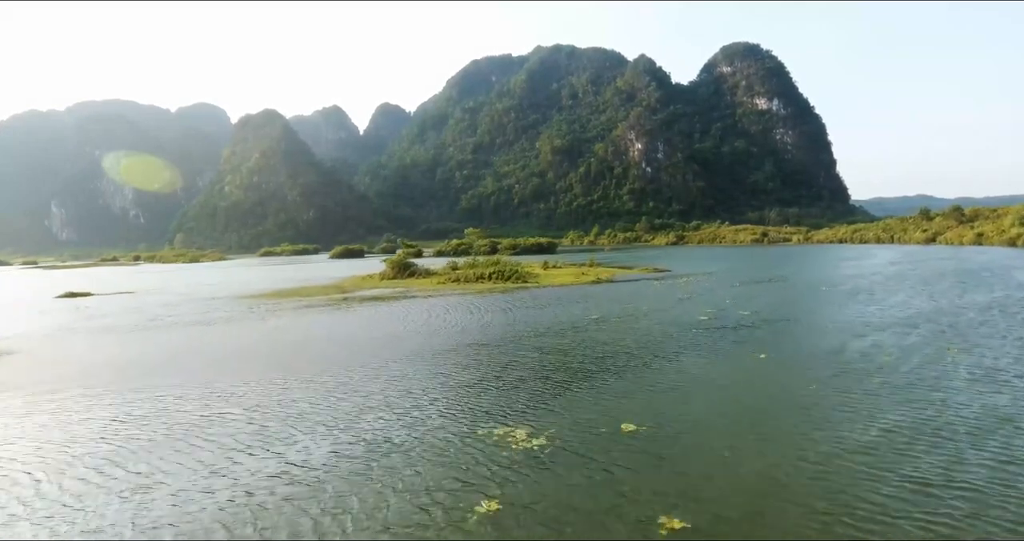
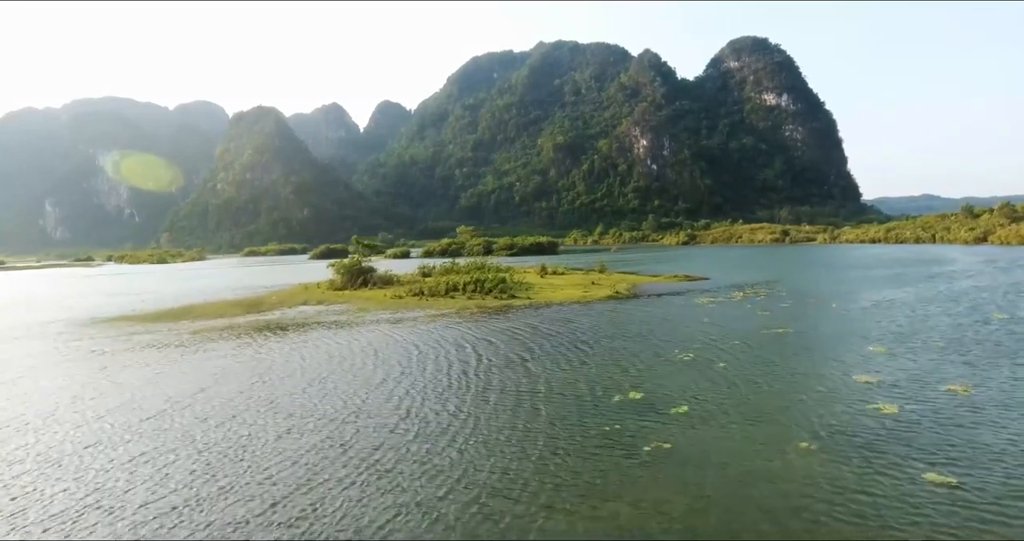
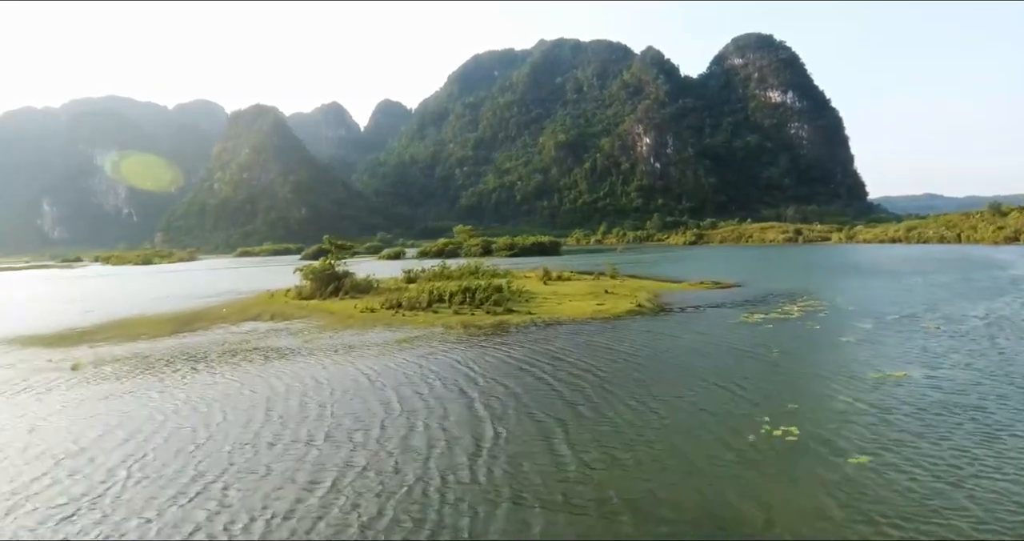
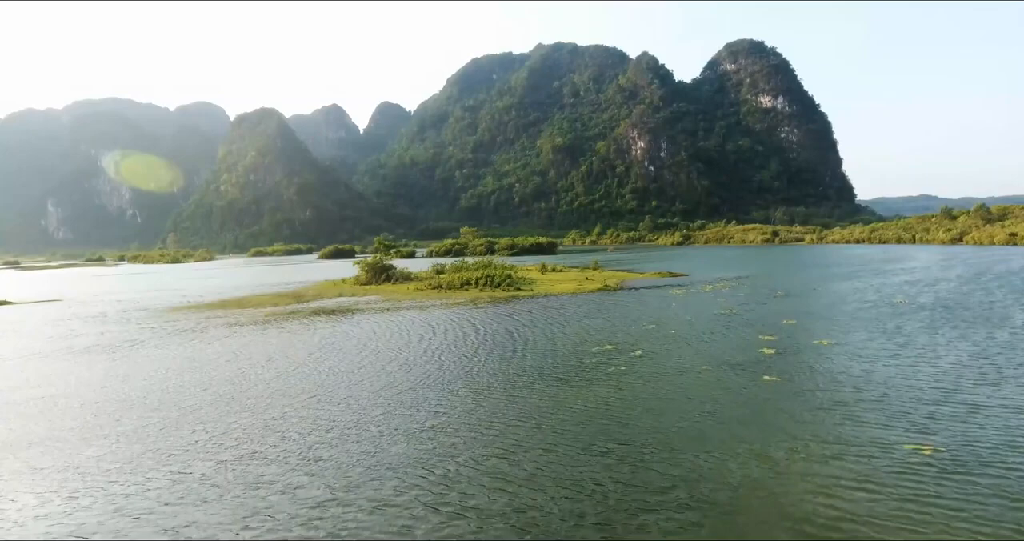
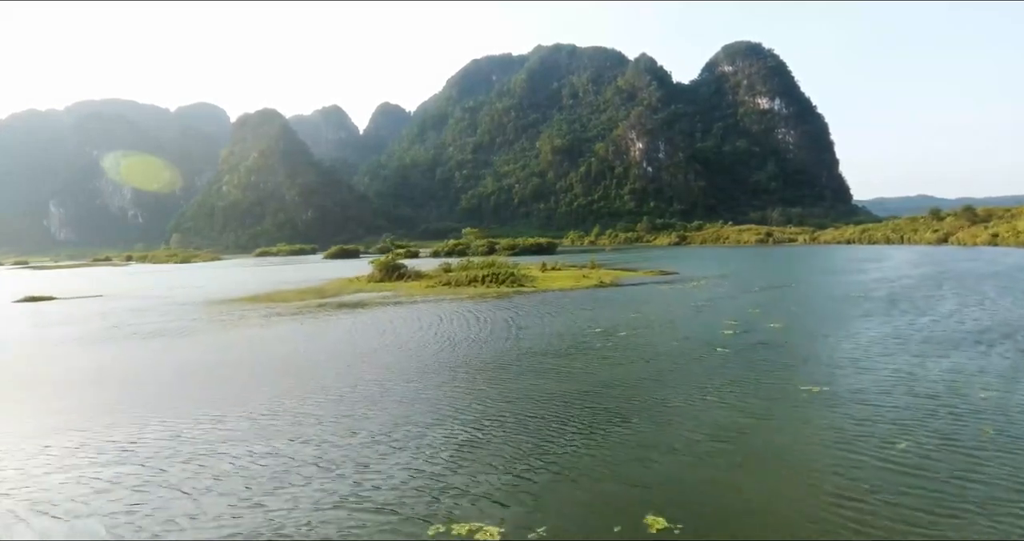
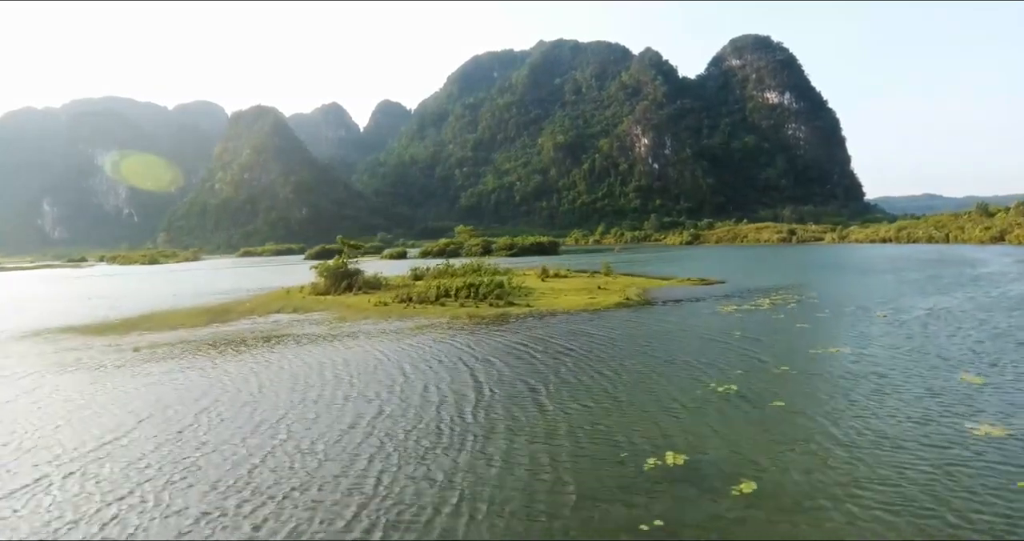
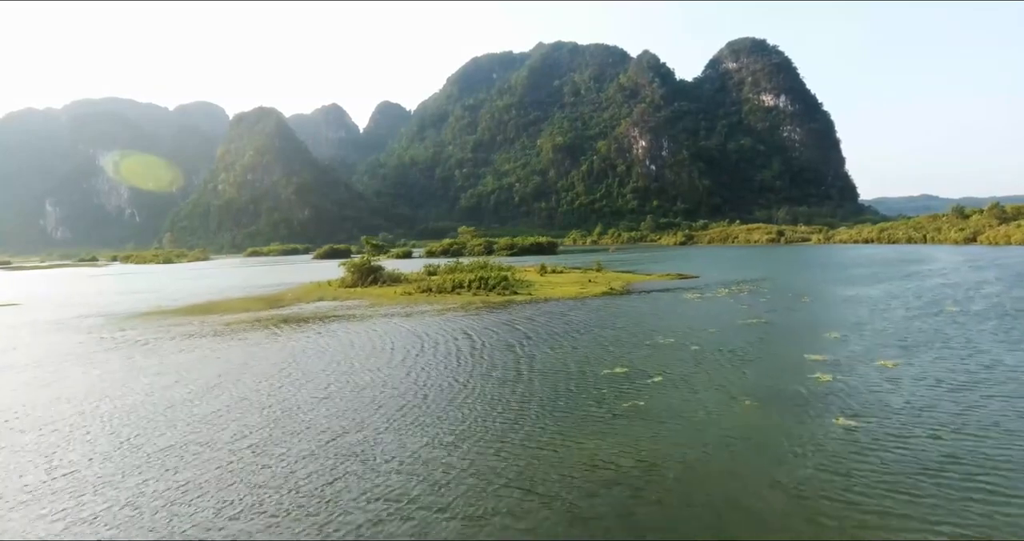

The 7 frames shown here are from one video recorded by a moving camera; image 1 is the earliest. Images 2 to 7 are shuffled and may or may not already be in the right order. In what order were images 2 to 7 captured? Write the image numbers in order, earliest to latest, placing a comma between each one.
5, 4, 7, 2, 6, 3
